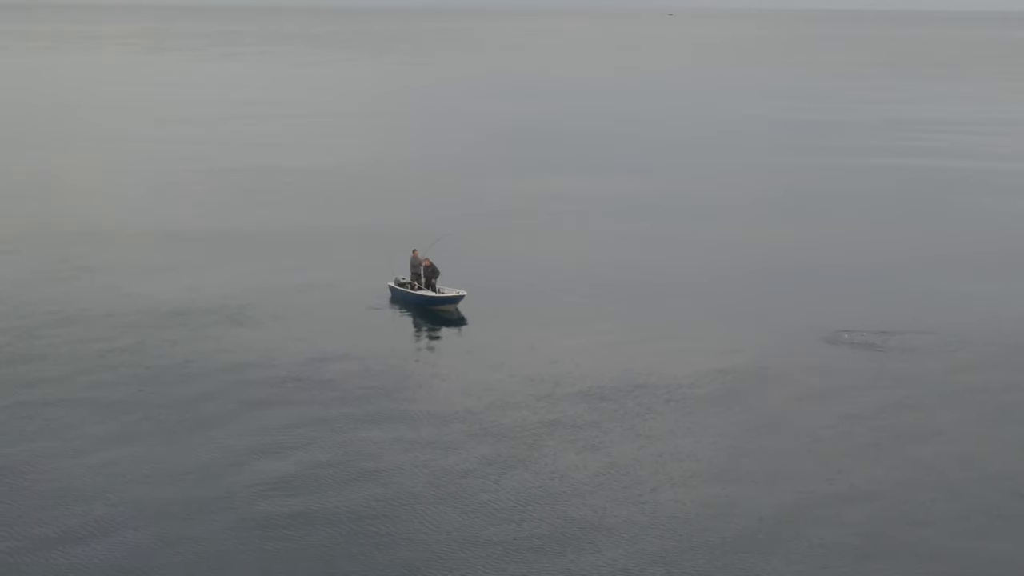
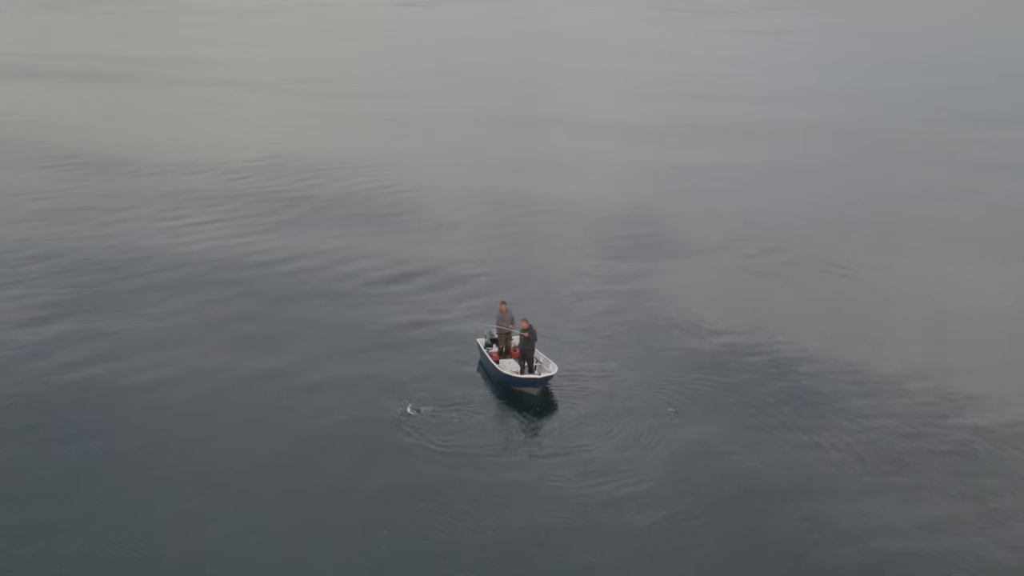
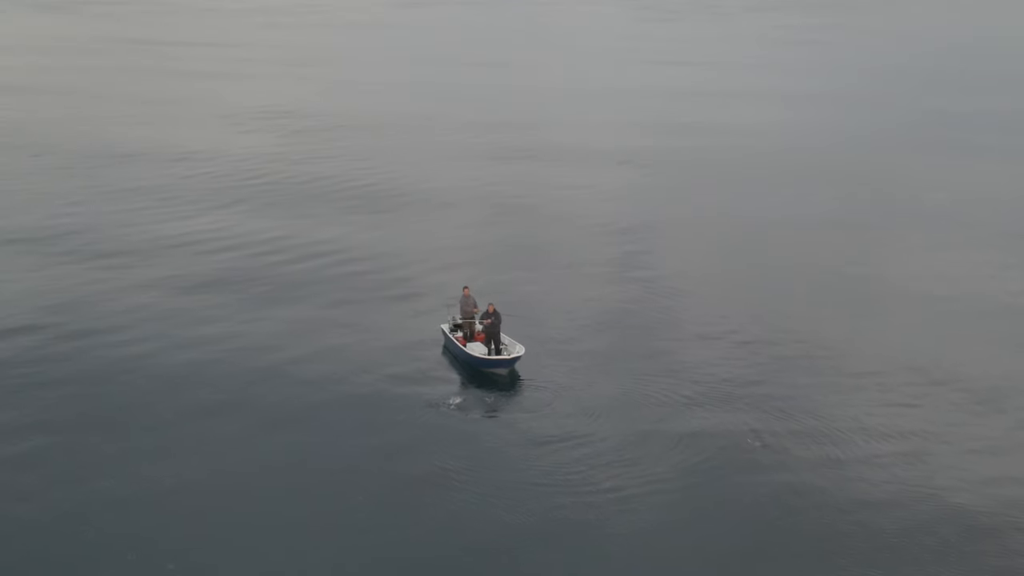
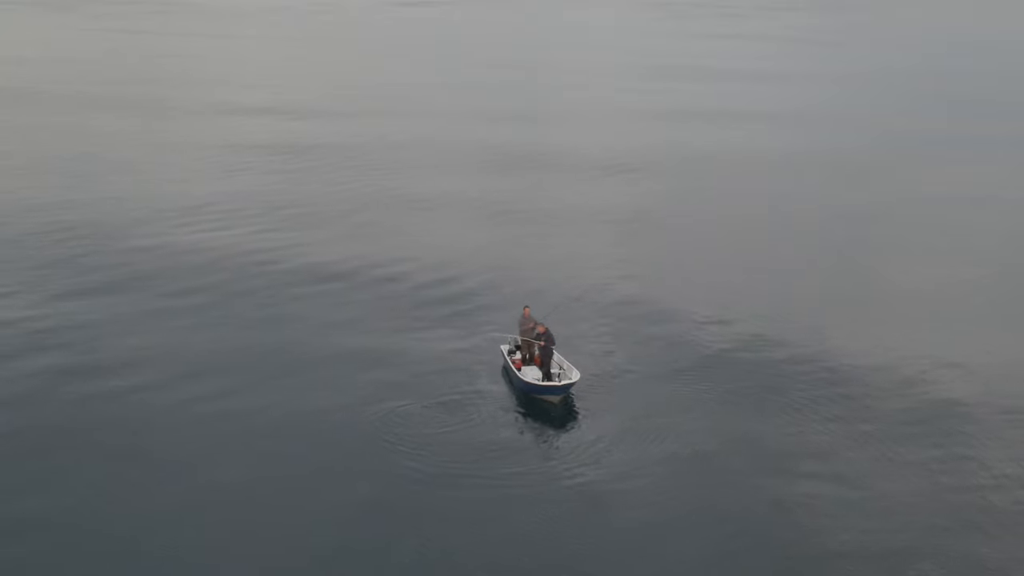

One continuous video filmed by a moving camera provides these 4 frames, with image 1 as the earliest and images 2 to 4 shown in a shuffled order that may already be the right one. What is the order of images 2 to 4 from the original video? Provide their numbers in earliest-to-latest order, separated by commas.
3, 2, 4
